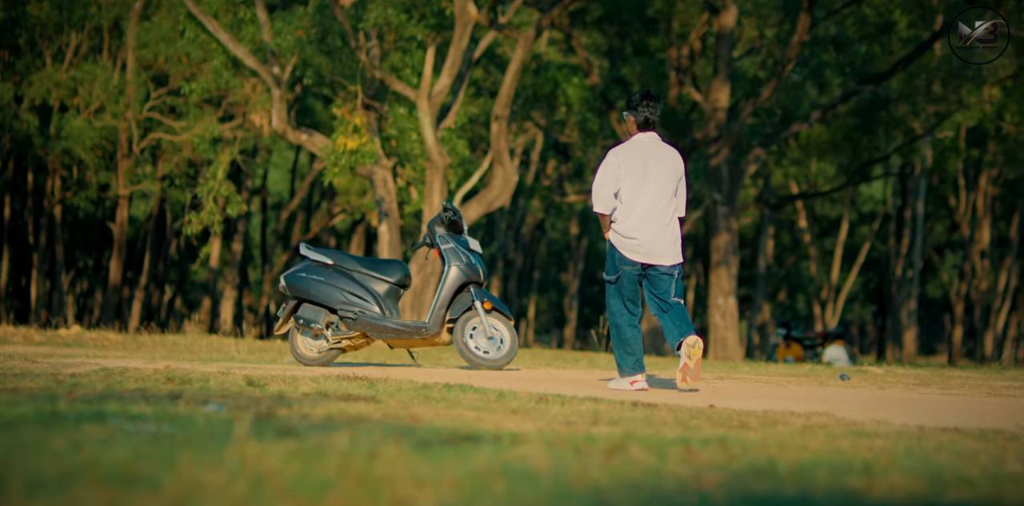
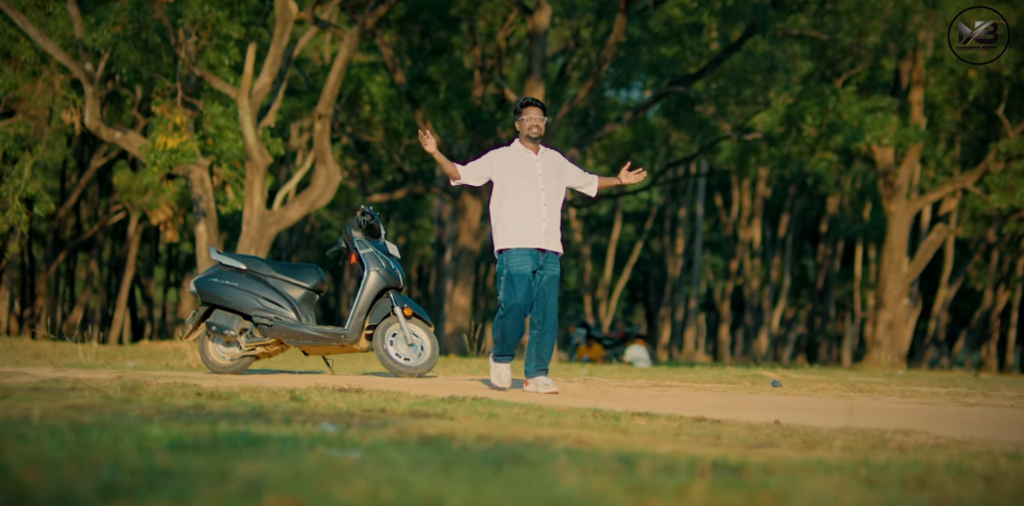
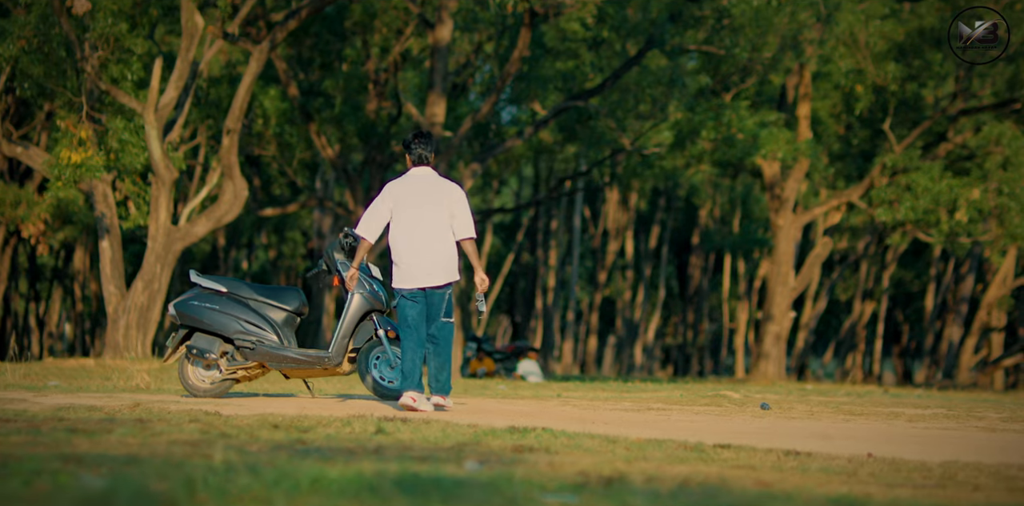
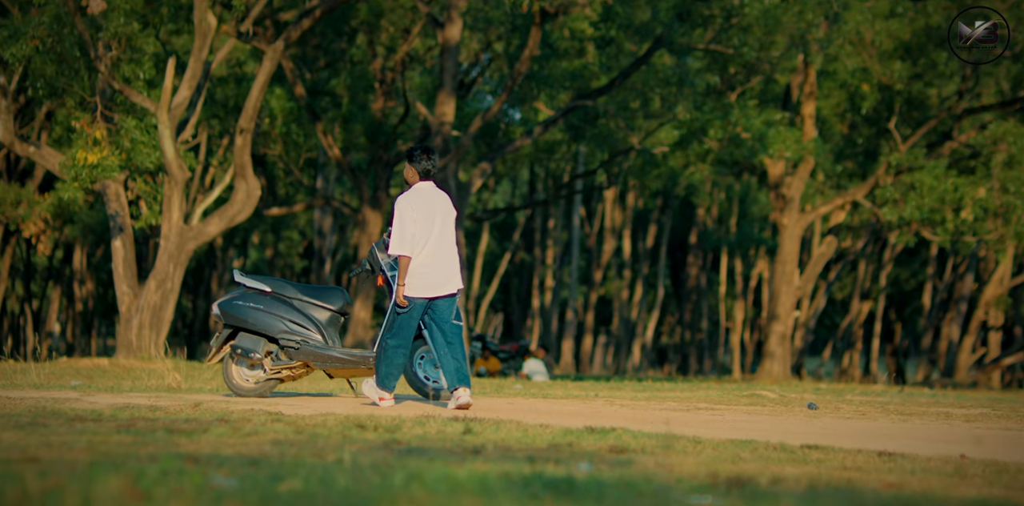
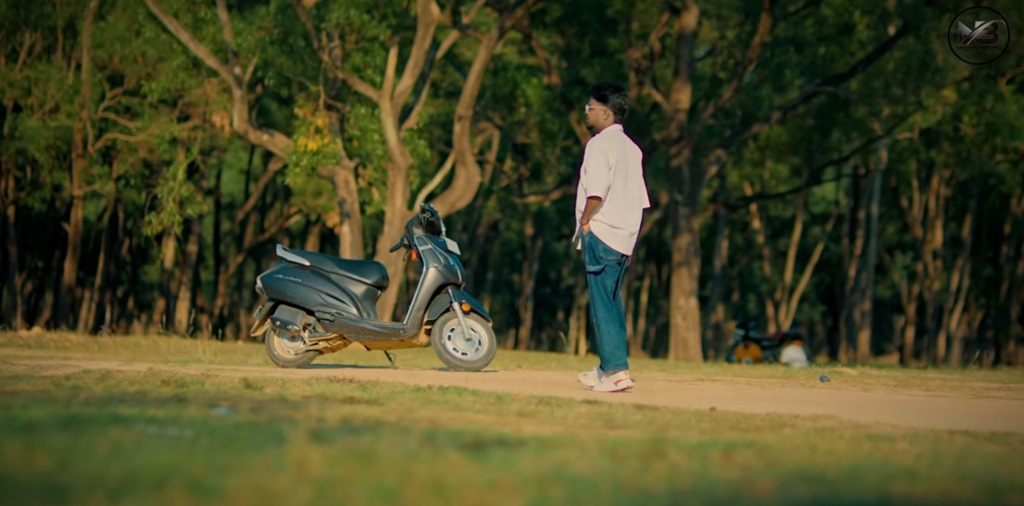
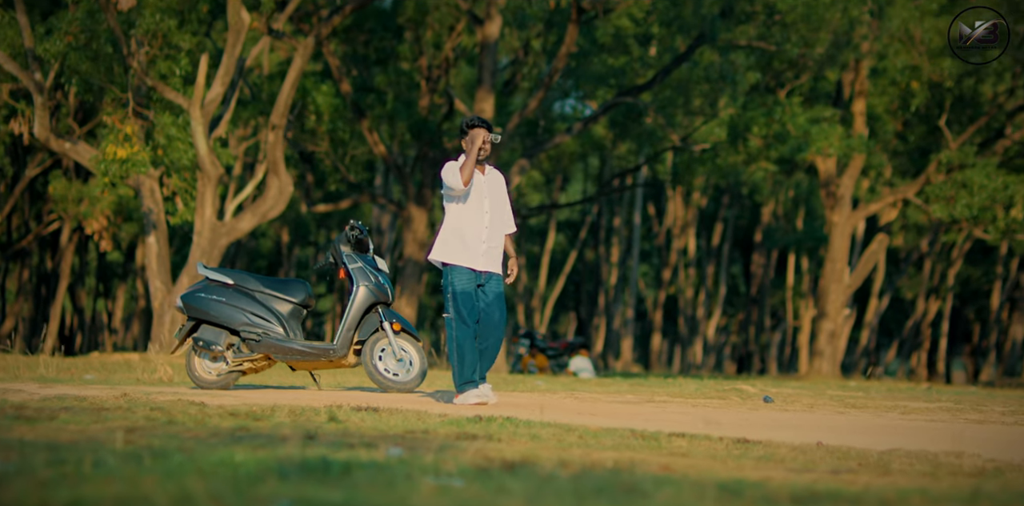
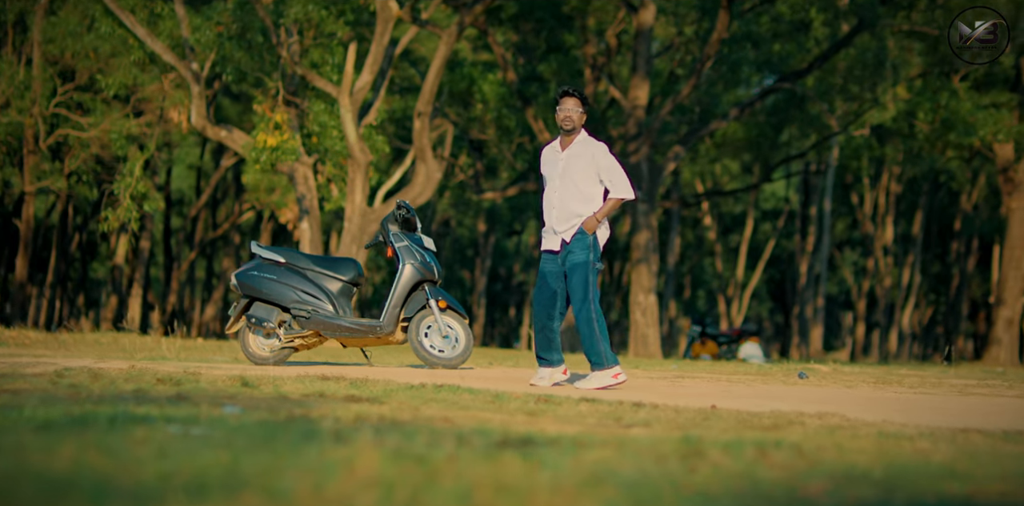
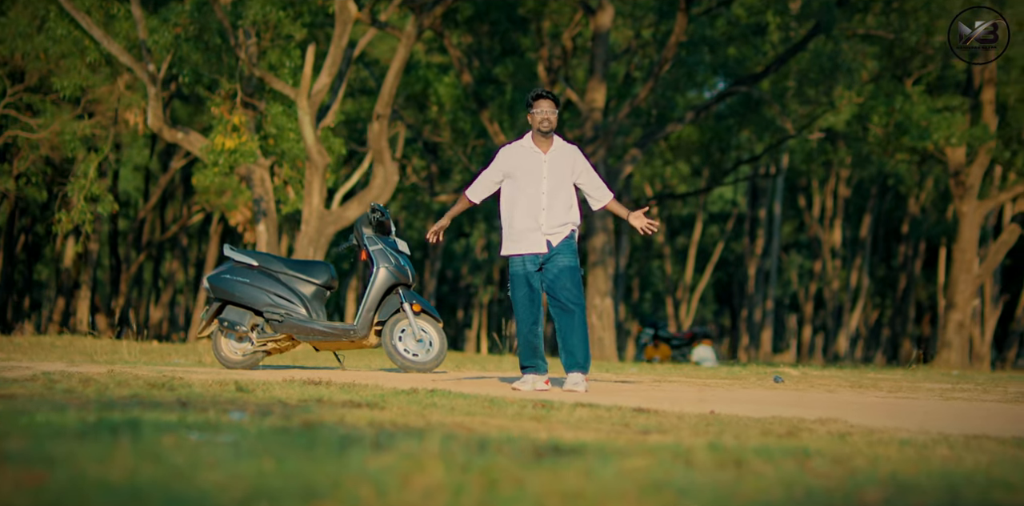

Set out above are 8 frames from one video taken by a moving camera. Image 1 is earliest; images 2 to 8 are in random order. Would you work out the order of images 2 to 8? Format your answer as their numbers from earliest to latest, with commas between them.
5, 7, 8, 2, 6, 3, 4
